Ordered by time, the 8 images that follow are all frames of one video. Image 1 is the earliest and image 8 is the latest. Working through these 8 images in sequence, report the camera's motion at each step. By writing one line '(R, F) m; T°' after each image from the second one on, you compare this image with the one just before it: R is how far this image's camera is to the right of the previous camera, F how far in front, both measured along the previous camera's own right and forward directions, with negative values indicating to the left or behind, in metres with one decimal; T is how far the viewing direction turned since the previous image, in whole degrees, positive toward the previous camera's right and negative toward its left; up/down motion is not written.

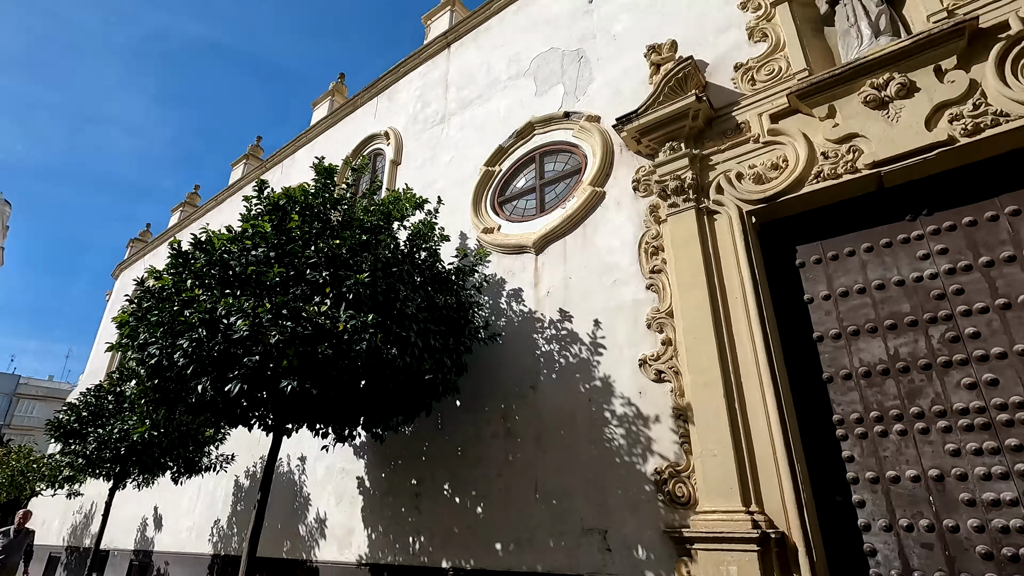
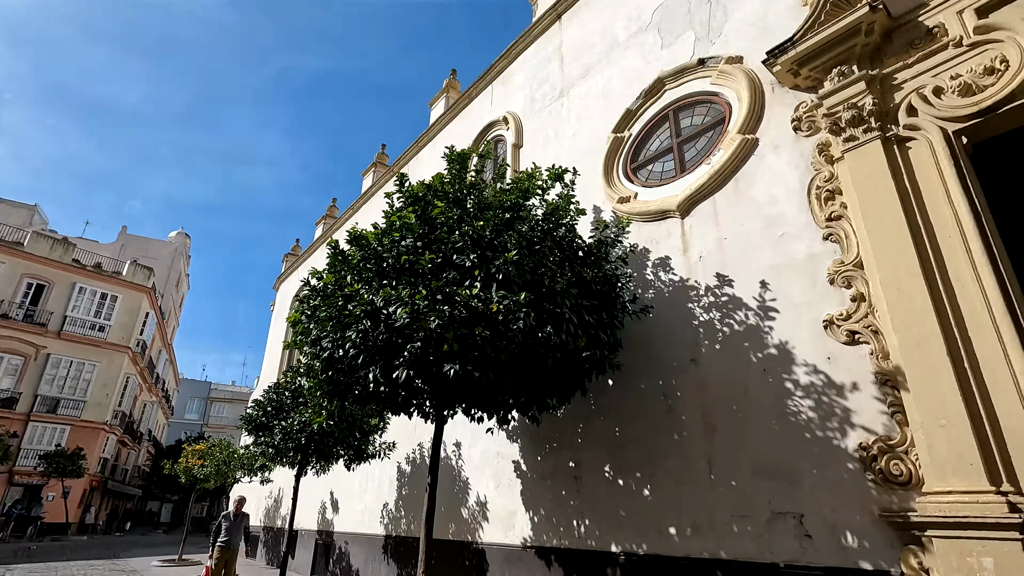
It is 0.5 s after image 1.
(-0.3, +0.2) m; -13°
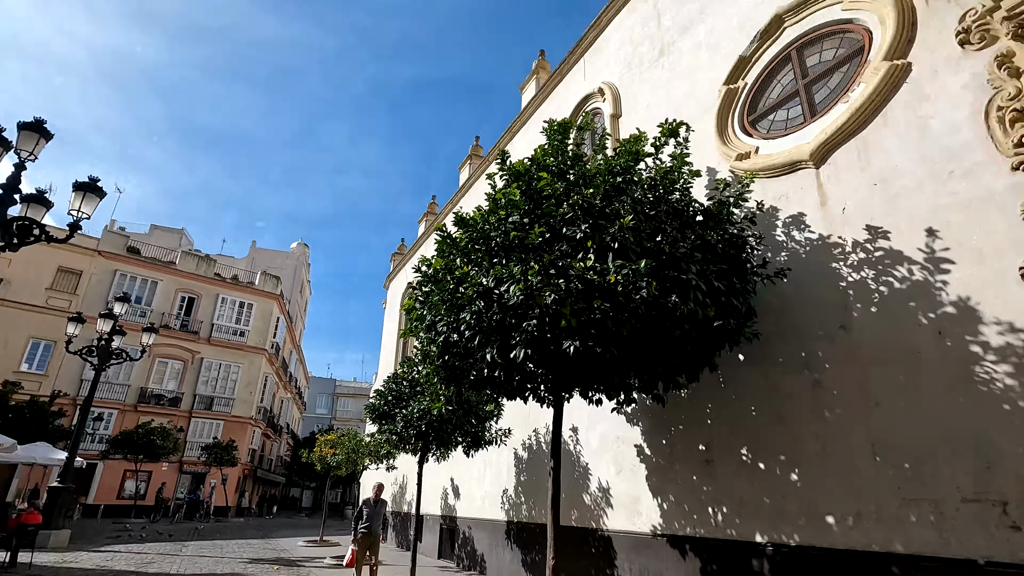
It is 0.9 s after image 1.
(-0.2, +0.3) m; -11°
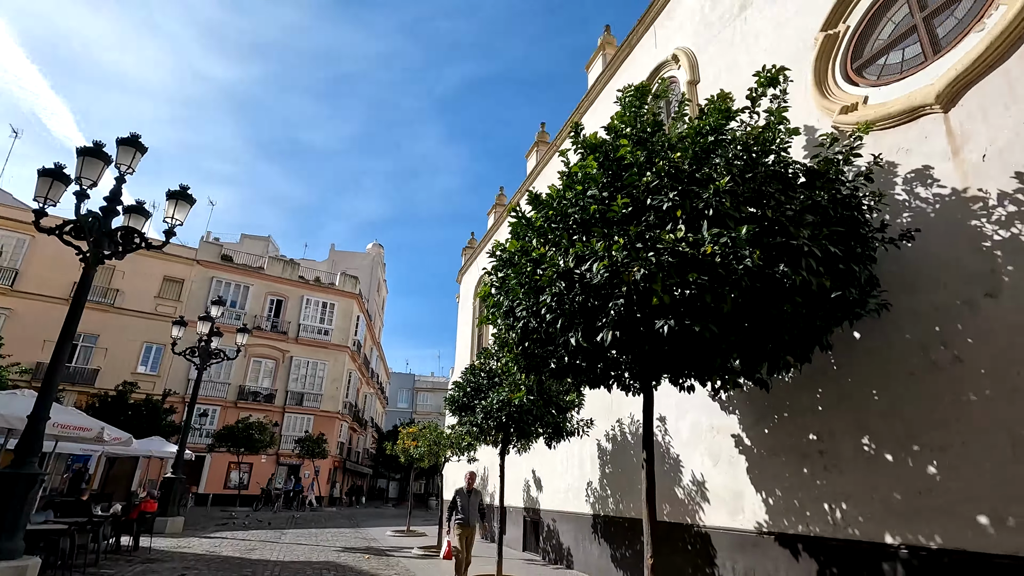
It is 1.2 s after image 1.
(-0.1, +0.3) m; -7°
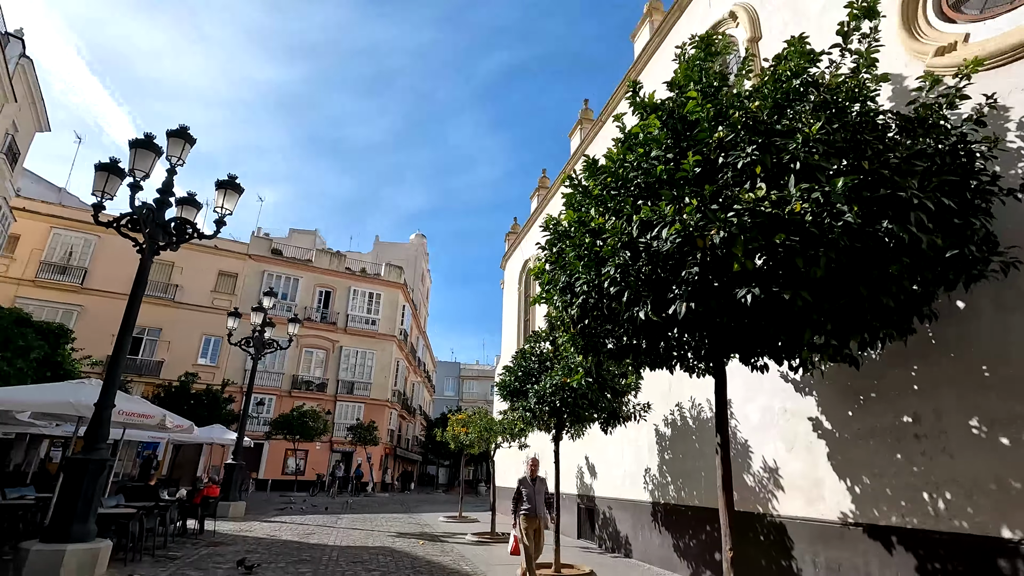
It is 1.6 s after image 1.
(-0.1, +0.3) m; -4°
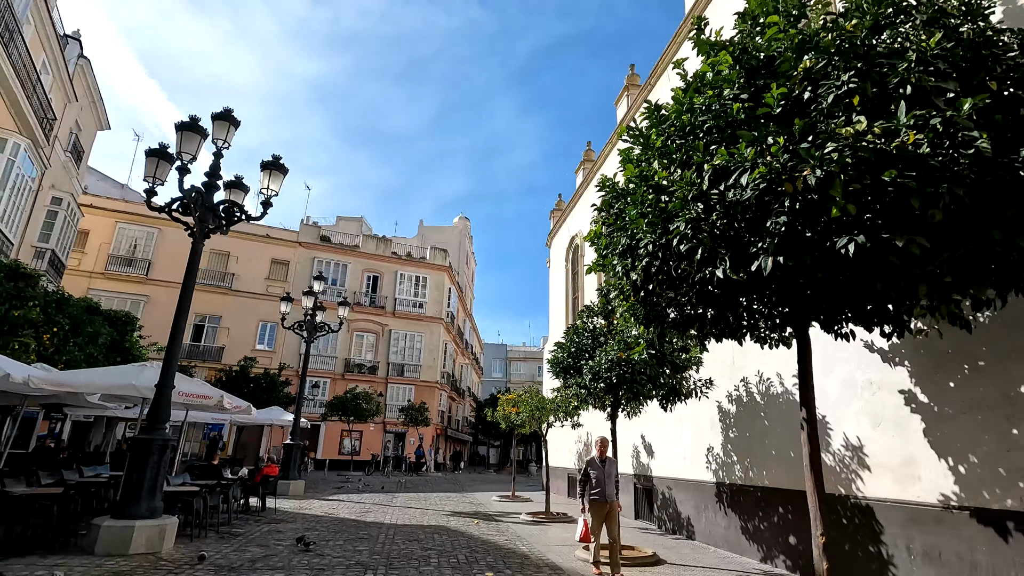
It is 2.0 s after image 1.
(-0.1, +0.3) m; -5°
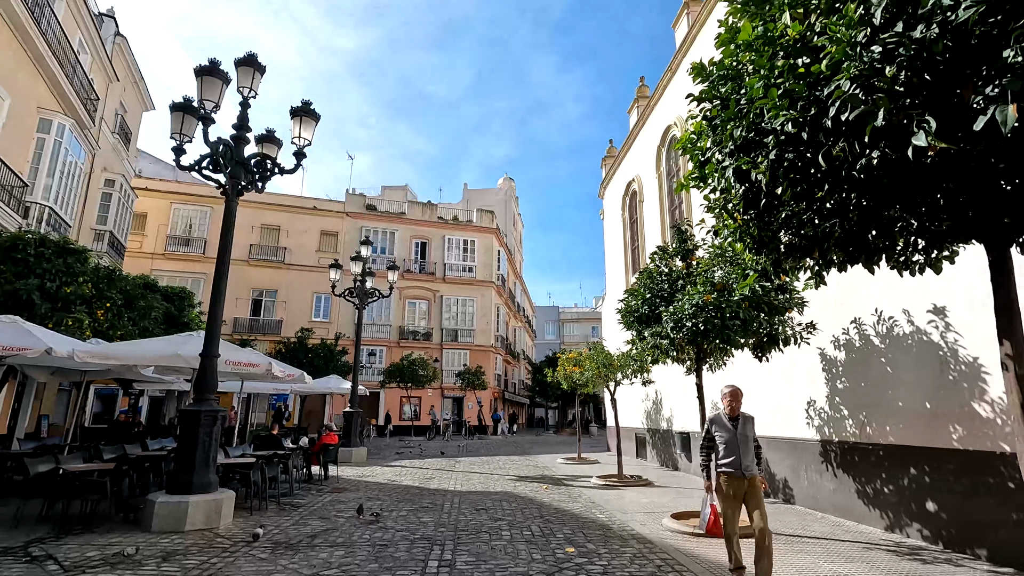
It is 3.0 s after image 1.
(-0.2, +1.0) m; -5°
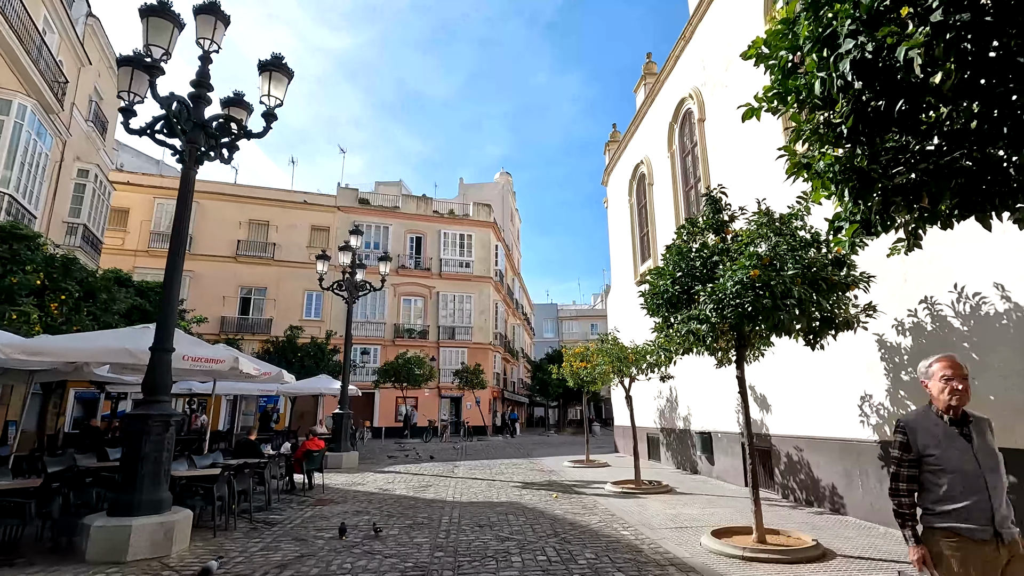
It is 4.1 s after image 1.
(-0.1, +1.1) m; 0°
